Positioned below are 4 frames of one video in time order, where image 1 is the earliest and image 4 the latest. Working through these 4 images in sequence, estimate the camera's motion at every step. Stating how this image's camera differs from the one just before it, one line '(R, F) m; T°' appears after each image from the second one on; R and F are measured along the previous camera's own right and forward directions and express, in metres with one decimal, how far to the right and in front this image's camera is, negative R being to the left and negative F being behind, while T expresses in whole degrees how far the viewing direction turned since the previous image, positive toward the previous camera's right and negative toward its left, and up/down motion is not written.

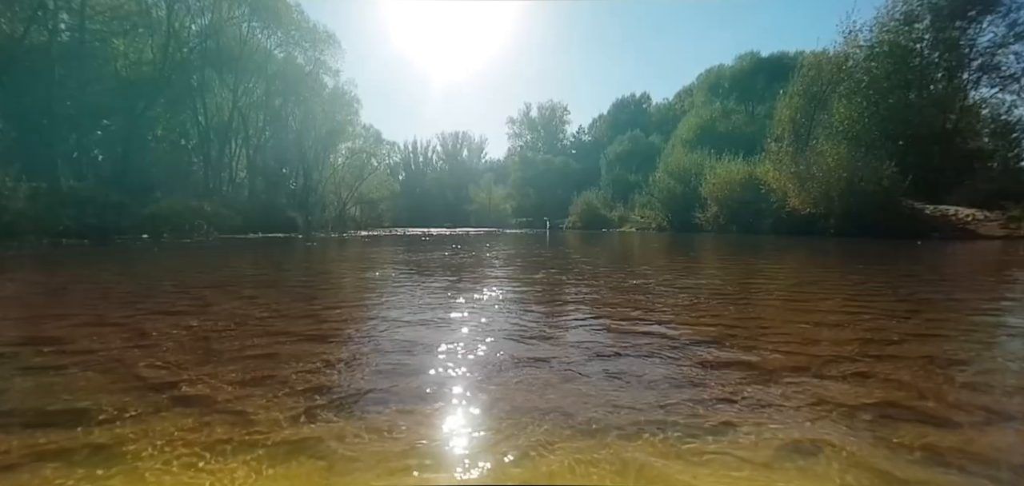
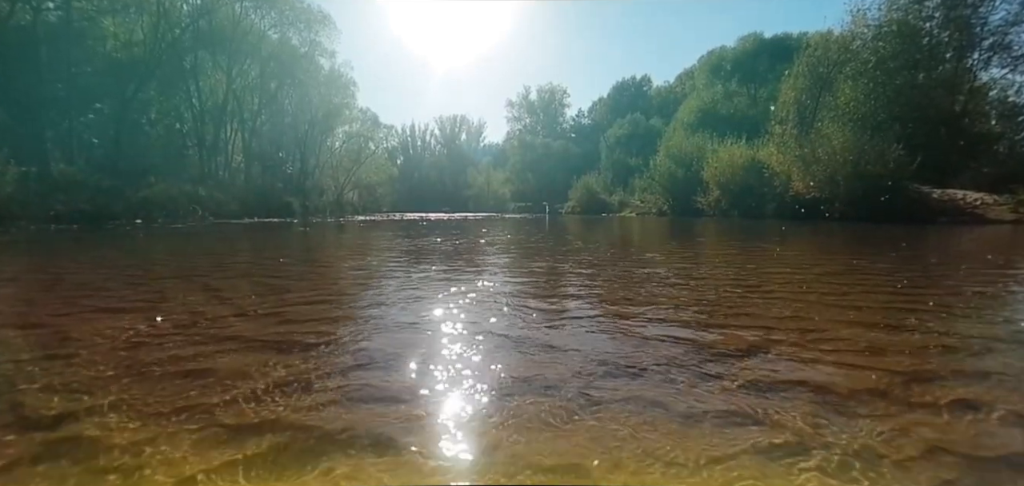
(0.0, +0.8) m; 0°
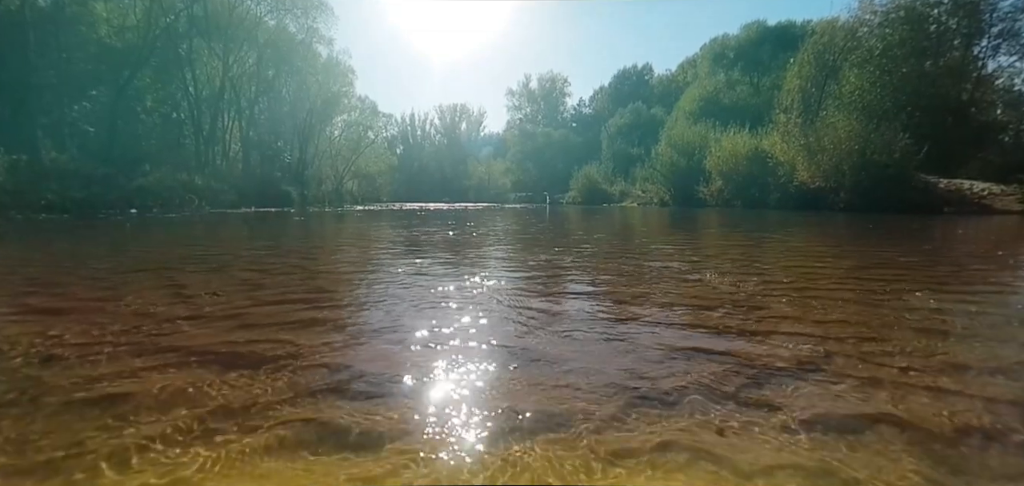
(0.0, +0.7) m; 0°
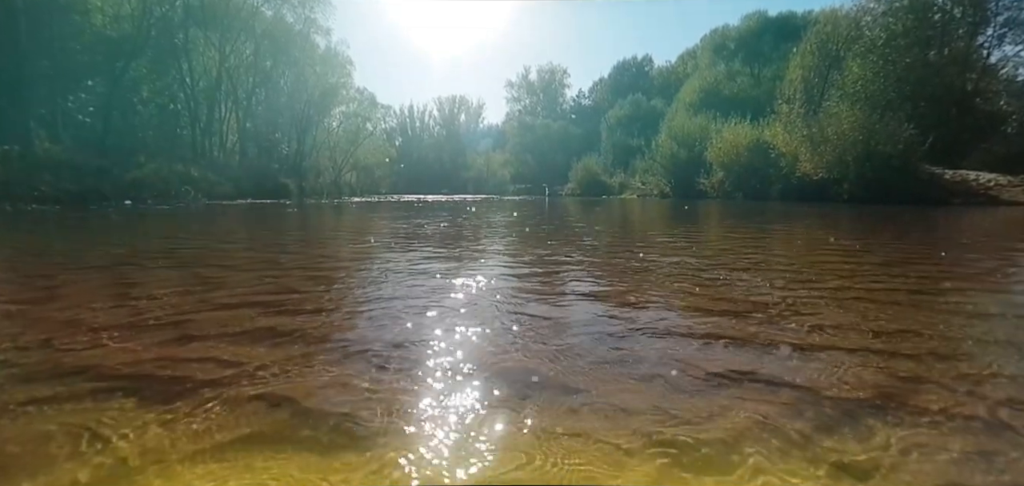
(0.0, +0.6) m; 0°
